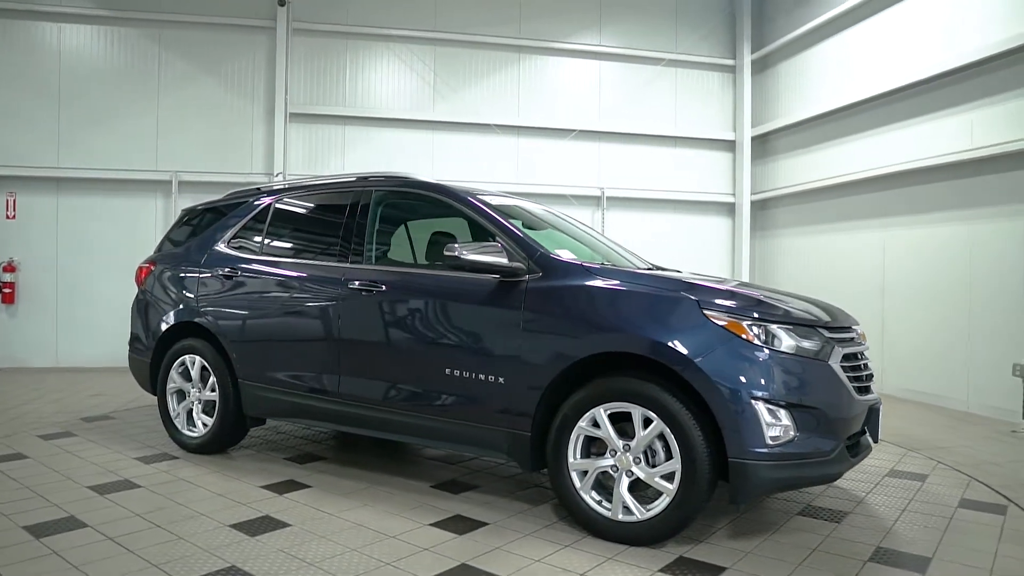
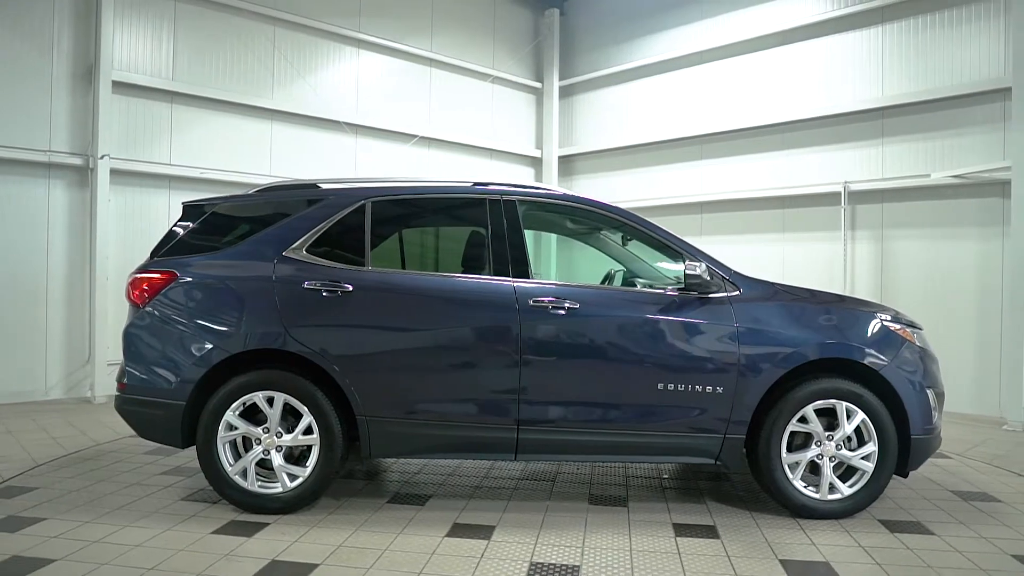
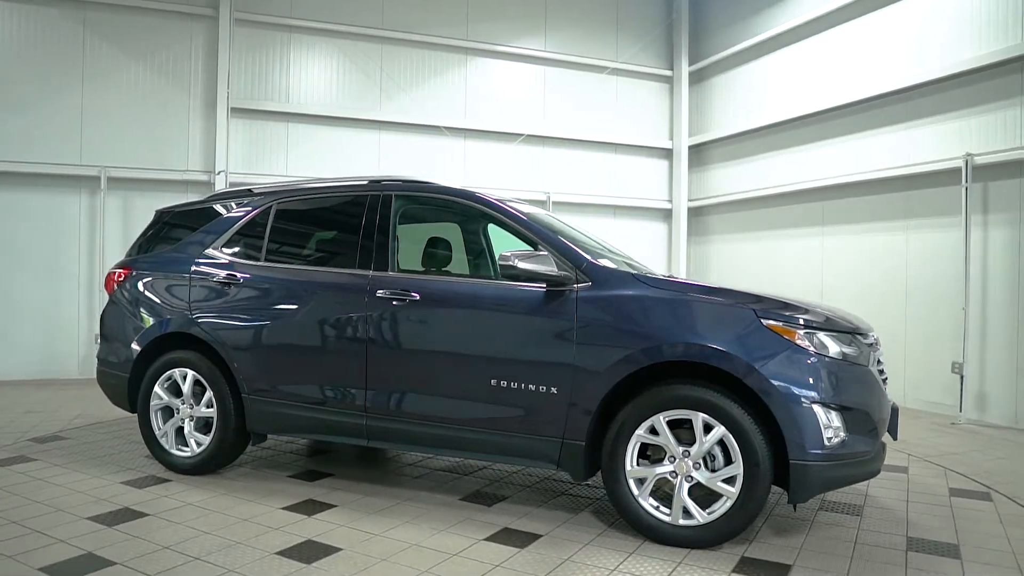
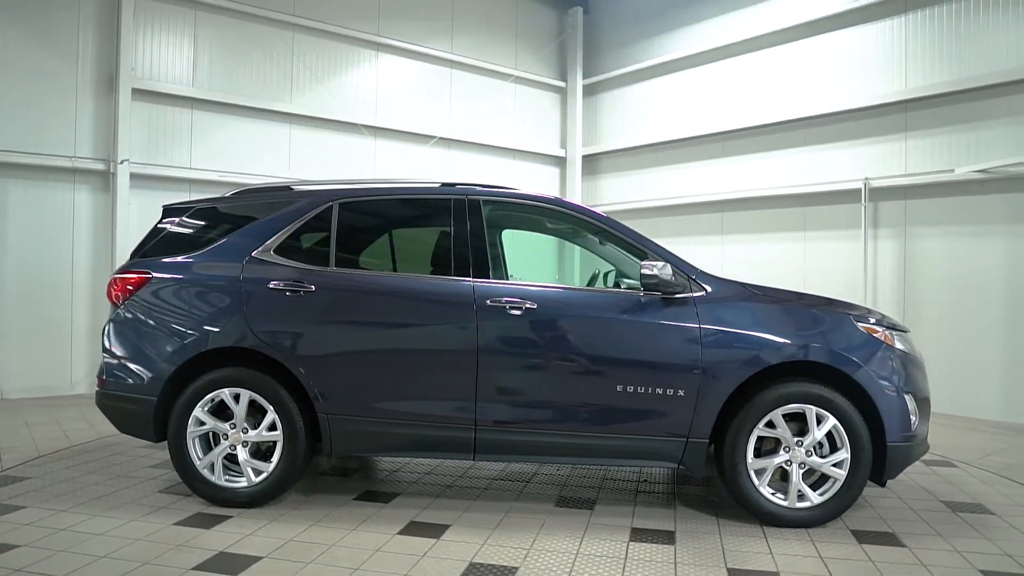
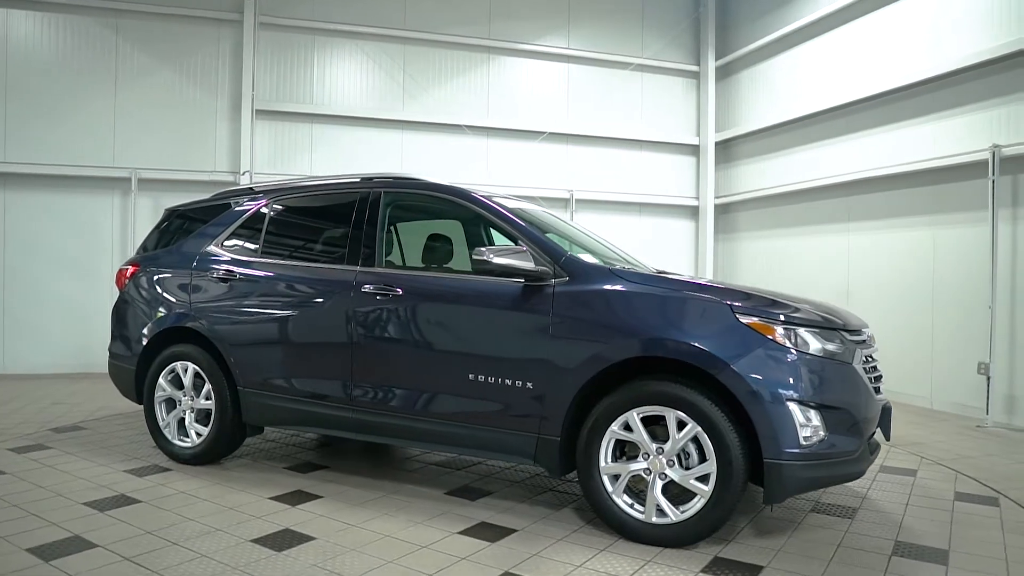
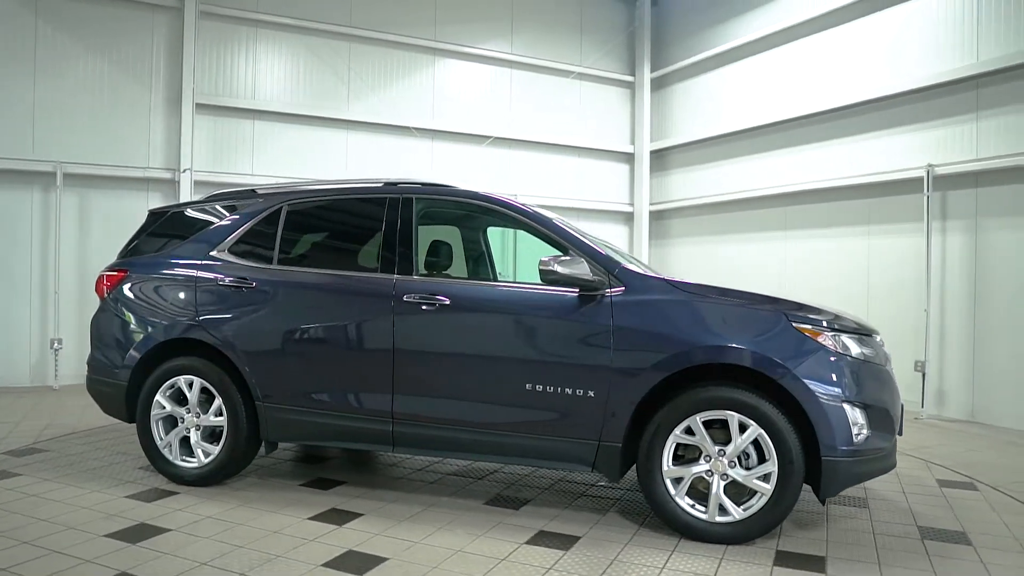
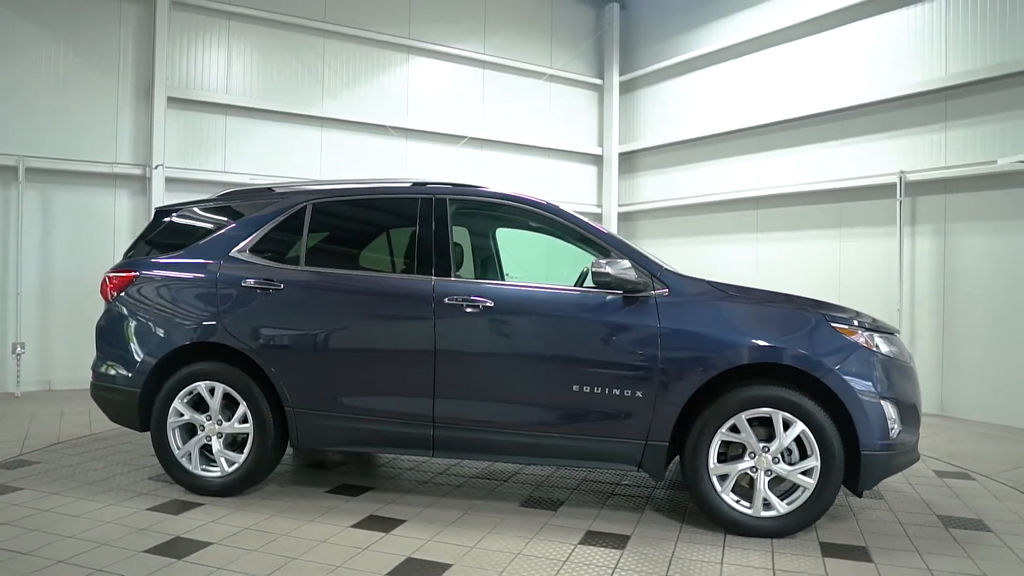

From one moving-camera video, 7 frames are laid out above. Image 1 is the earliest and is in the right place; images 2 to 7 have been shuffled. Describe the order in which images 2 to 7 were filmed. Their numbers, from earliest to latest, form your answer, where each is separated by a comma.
5, 3, 6, 7, 4, 2
